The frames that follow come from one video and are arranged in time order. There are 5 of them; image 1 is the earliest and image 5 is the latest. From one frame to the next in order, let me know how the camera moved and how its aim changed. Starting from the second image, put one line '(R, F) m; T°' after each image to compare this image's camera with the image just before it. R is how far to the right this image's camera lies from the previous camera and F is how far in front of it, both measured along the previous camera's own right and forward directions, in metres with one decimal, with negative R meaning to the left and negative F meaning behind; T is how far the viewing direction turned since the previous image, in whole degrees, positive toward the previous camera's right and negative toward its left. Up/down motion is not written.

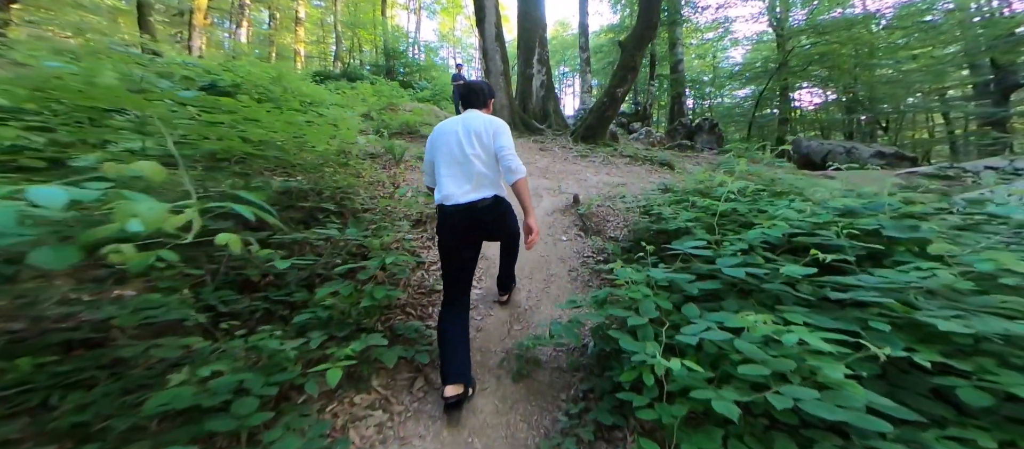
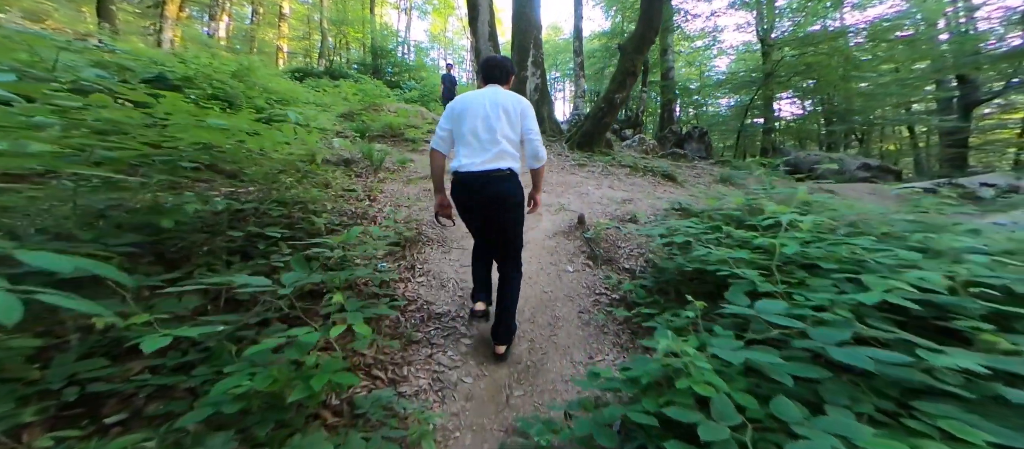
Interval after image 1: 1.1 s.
(-0.1, +0.7) m; +2°
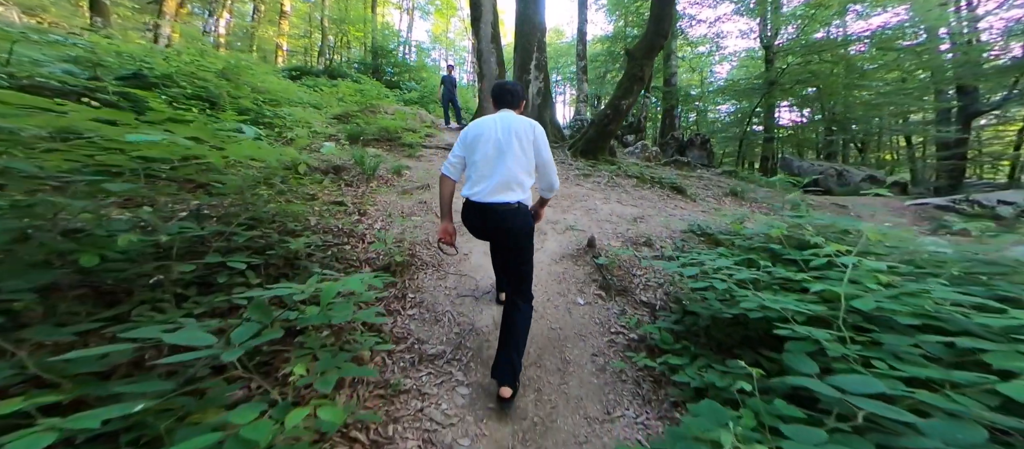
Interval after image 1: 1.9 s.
(-0.1, +0.4) m; 0°
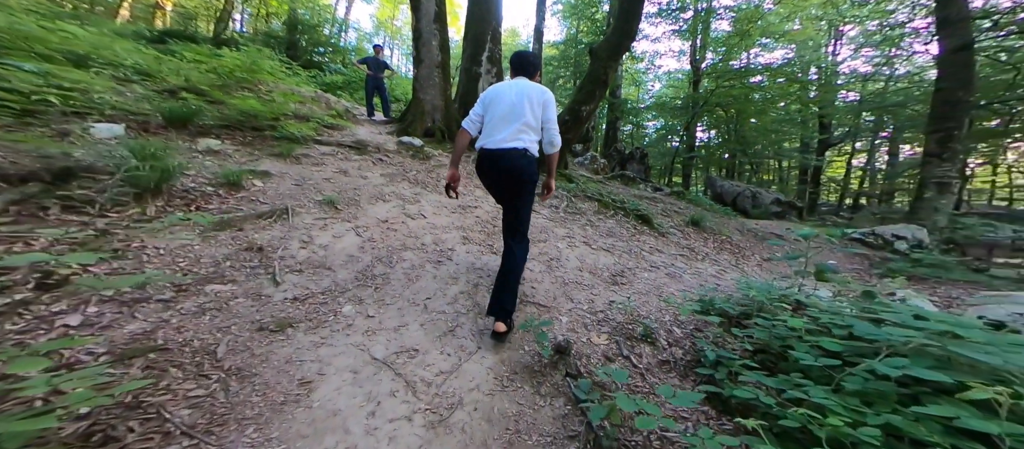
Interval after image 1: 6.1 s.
(+0.2, +1.7) m; +10°
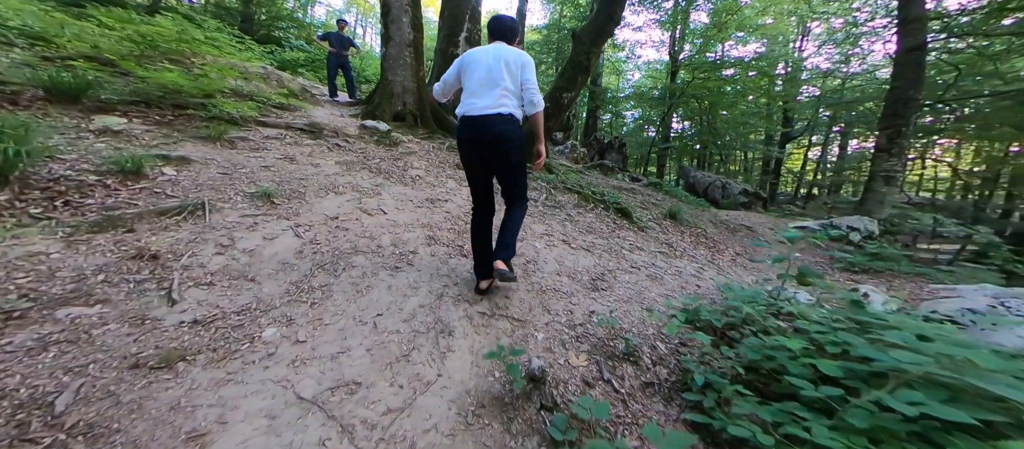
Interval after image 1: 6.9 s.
(+0.1, +0.4) m; +4°
